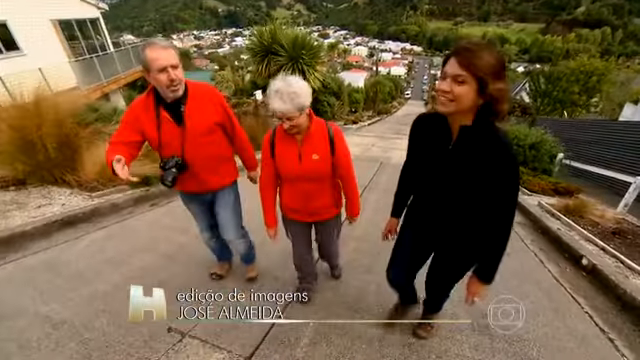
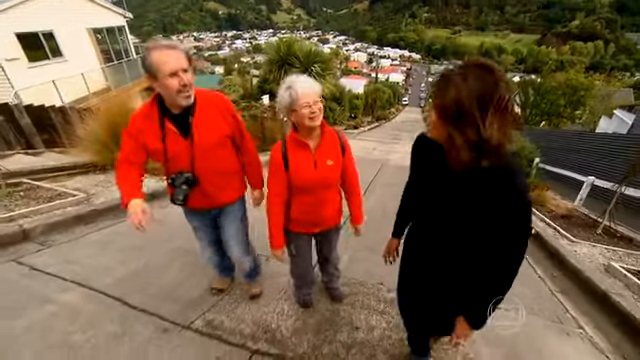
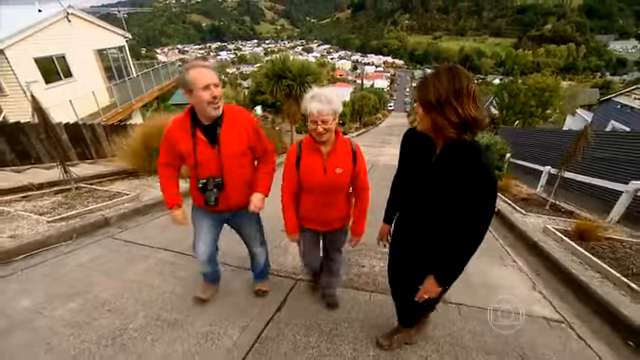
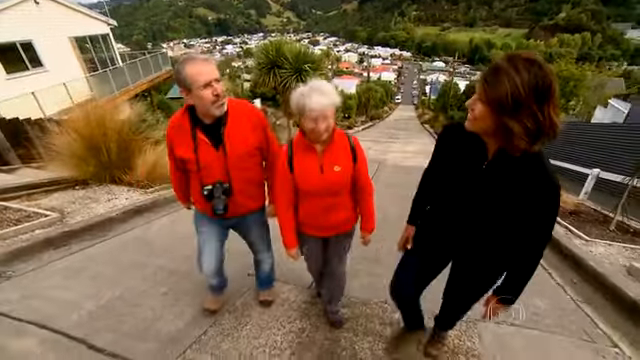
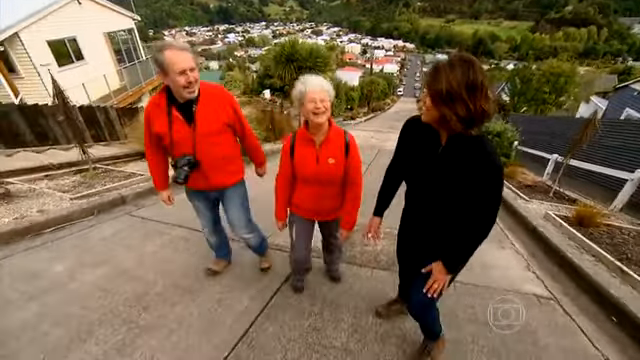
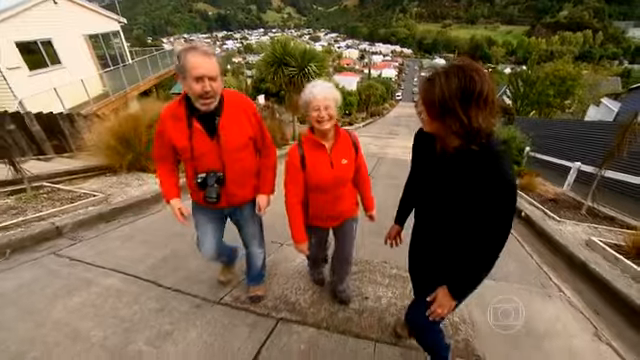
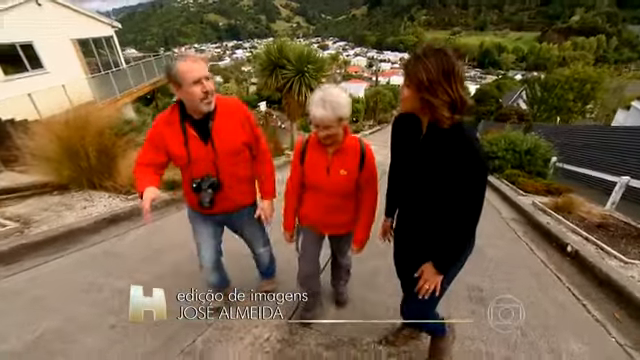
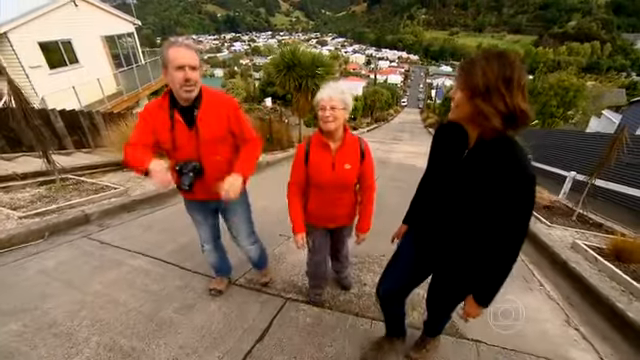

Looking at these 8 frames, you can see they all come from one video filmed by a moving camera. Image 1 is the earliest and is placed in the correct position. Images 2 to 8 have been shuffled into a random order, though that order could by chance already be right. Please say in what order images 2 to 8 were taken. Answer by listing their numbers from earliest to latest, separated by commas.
7, 4, 2, 6, 8, 3, 5
